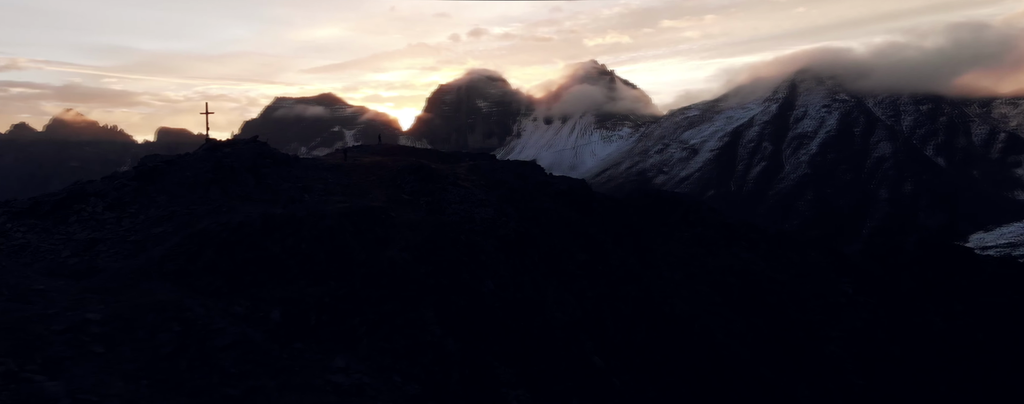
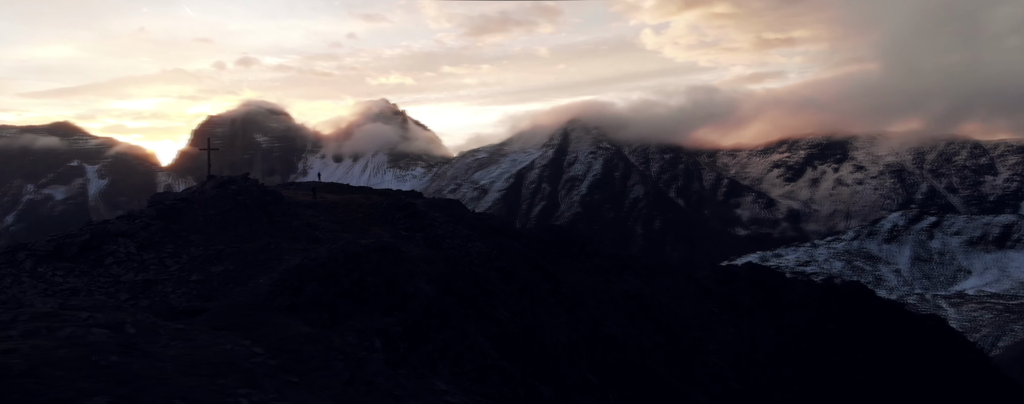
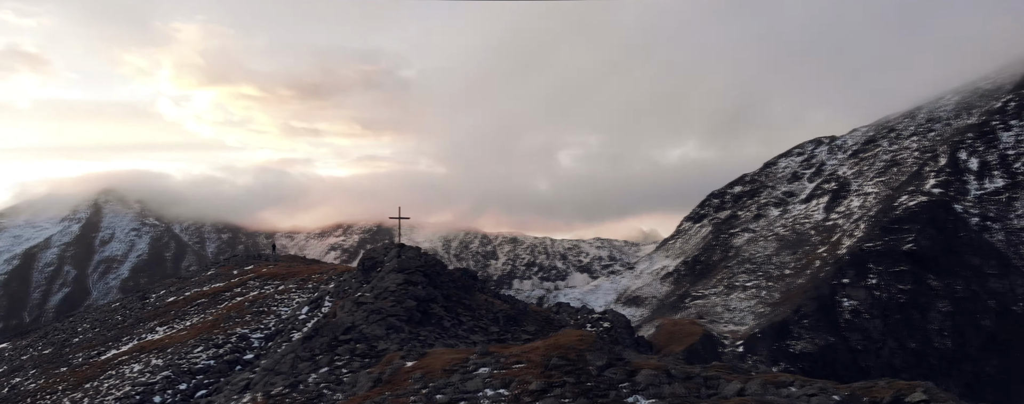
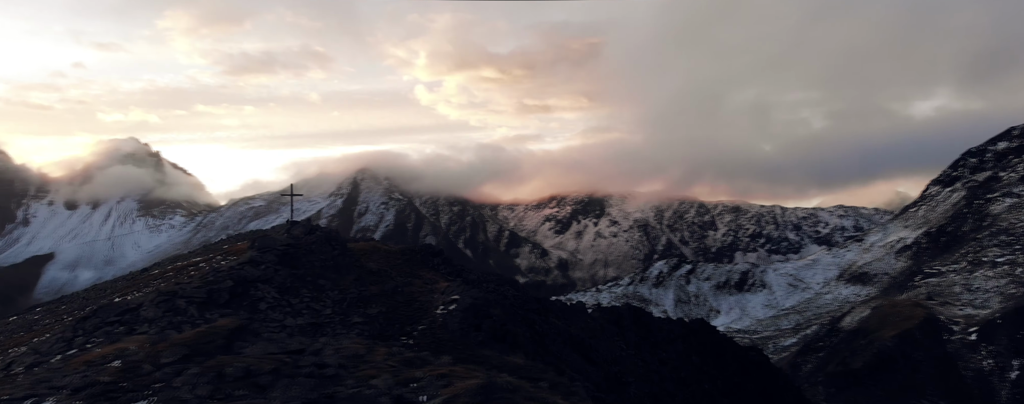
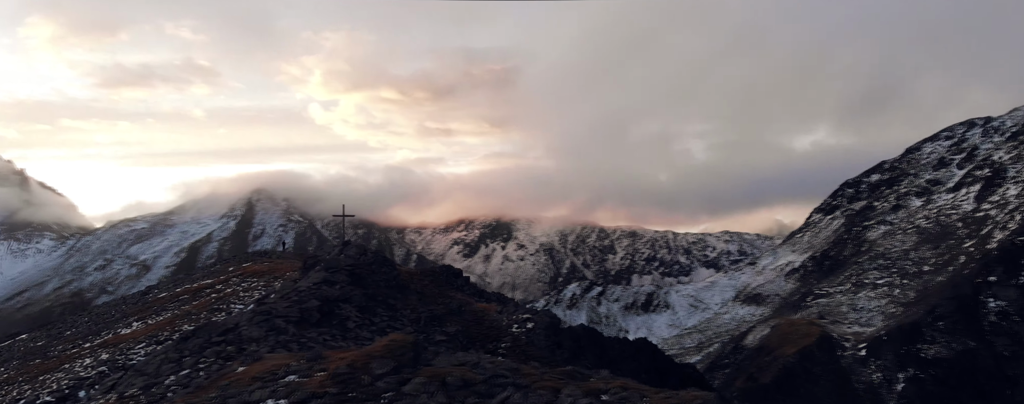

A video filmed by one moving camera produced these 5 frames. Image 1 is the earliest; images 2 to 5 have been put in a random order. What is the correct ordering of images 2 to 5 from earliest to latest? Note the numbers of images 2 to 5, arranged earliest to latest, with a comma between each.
2, 4, 5, 3
